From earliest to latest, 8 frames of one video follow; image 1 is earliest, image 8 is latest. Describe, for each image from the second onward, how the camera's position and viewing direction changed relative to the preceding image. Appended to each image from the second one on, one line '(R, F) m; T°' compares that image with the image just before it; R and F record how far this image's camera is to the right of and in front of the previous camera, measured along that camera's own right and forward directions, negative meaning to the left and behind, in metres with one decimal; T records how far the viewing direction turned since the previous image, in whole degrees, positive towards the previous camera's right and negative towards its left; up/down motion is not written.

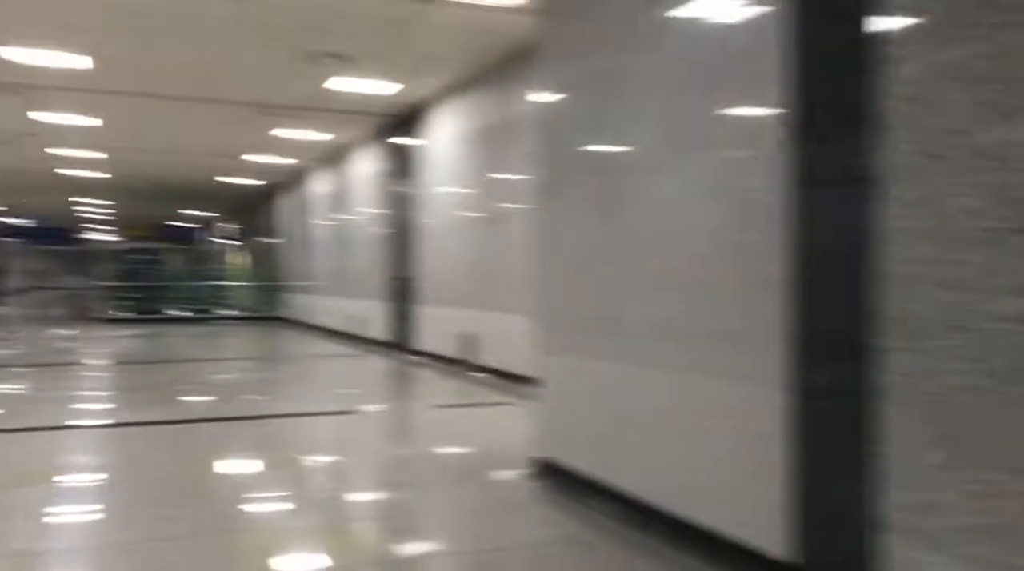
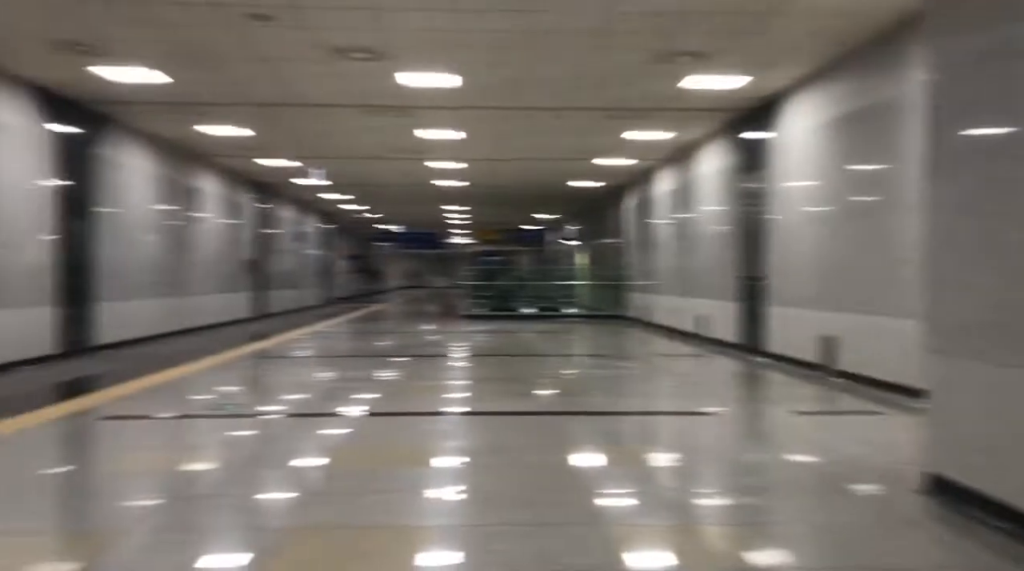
(0.0, 0.0) m; -20°
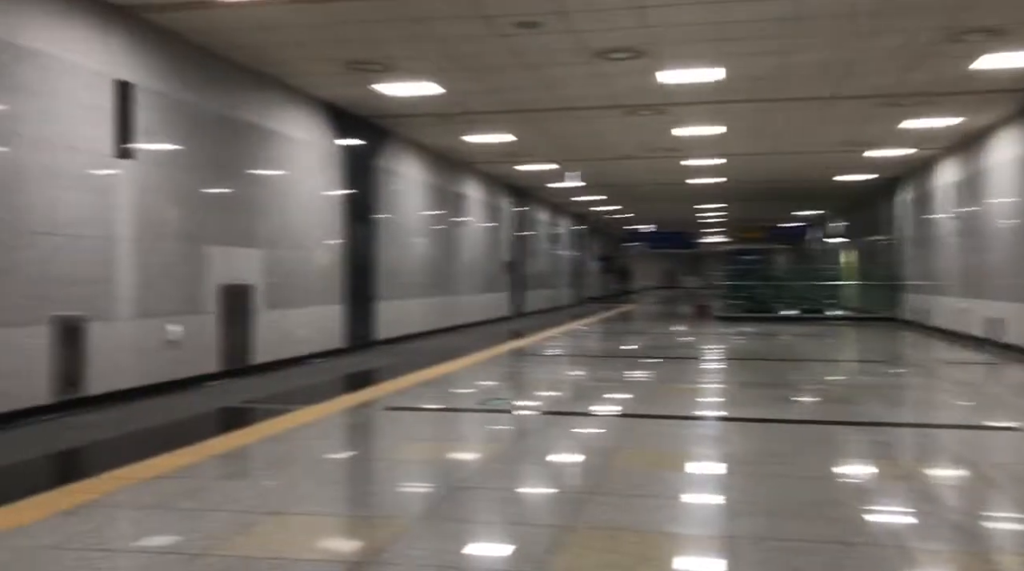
(0.0, 0.0) m; -14°
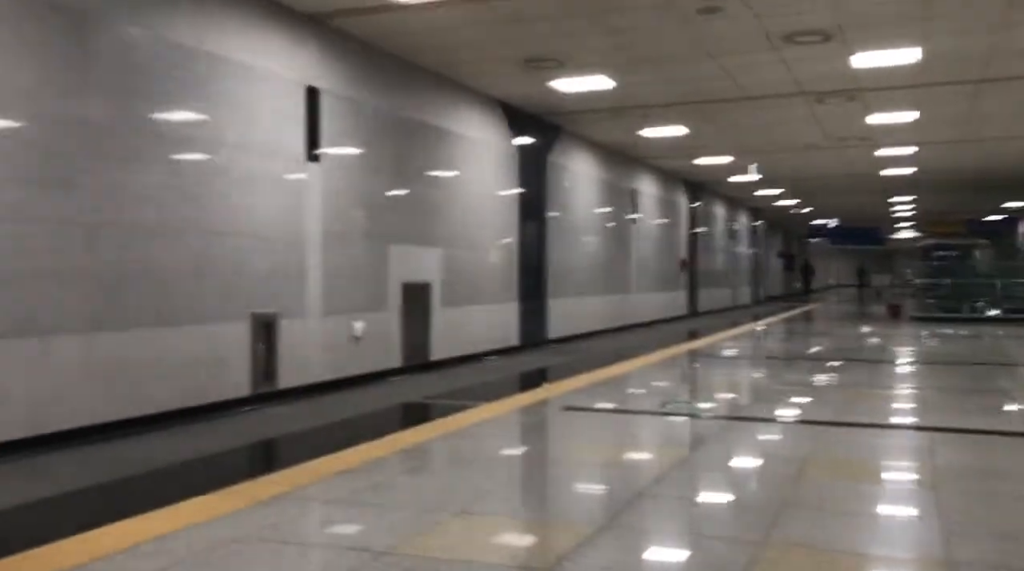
(-0.1, +0.1) m; -10°
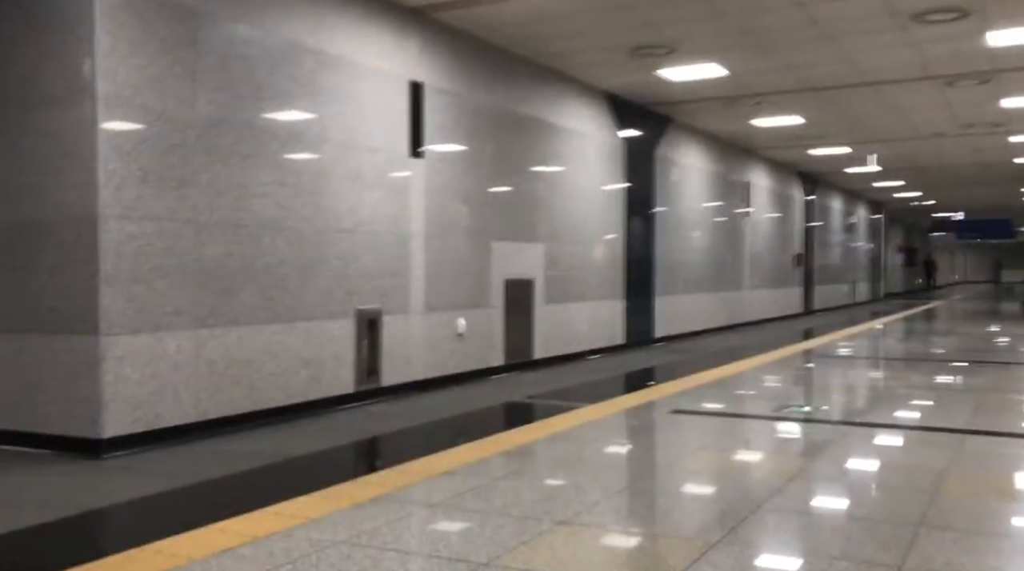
(0.0, +0.2) m; -6°
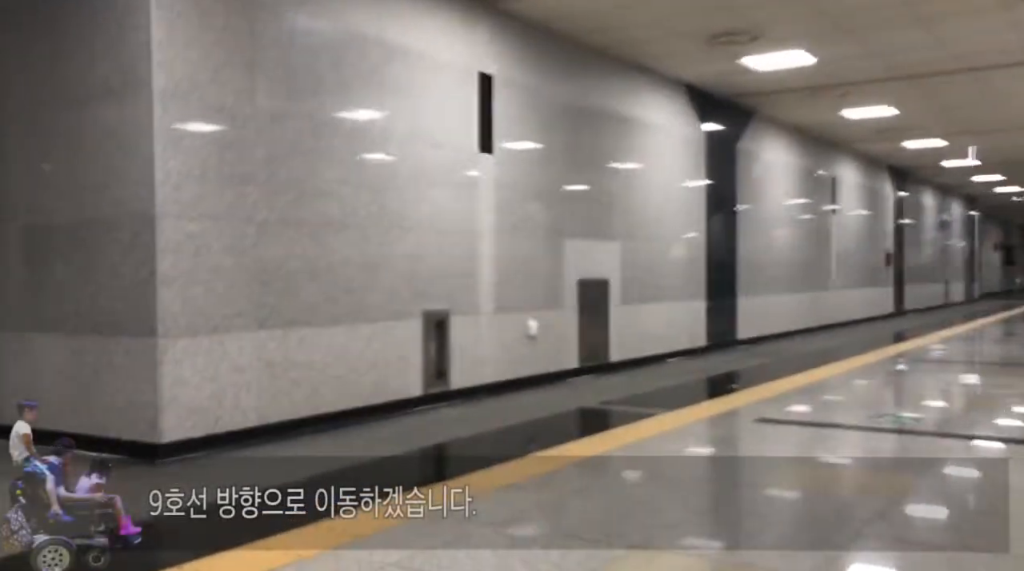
(0.0, +0.4) m; -4°
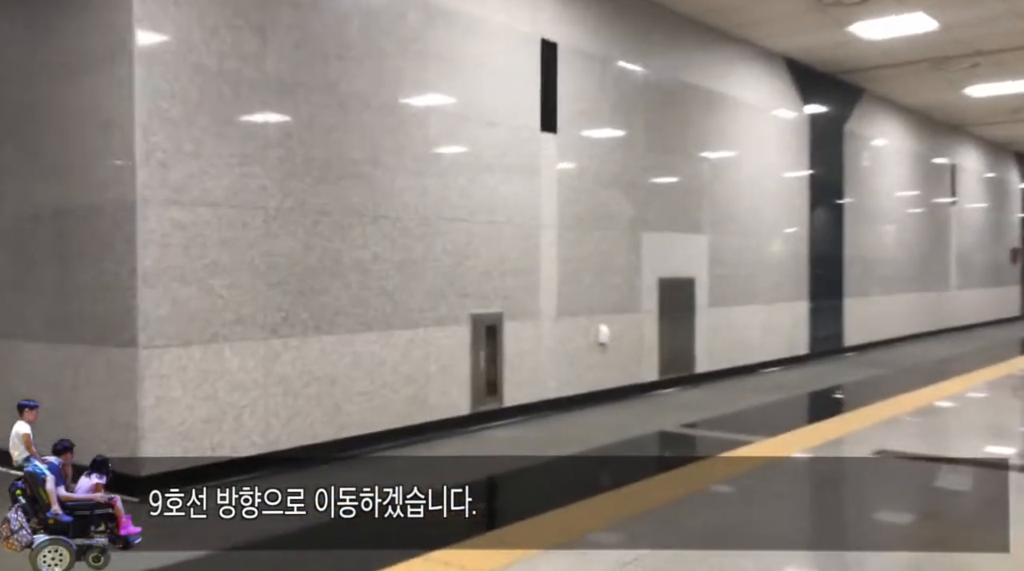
(+0.2, +1.2) m; -5°
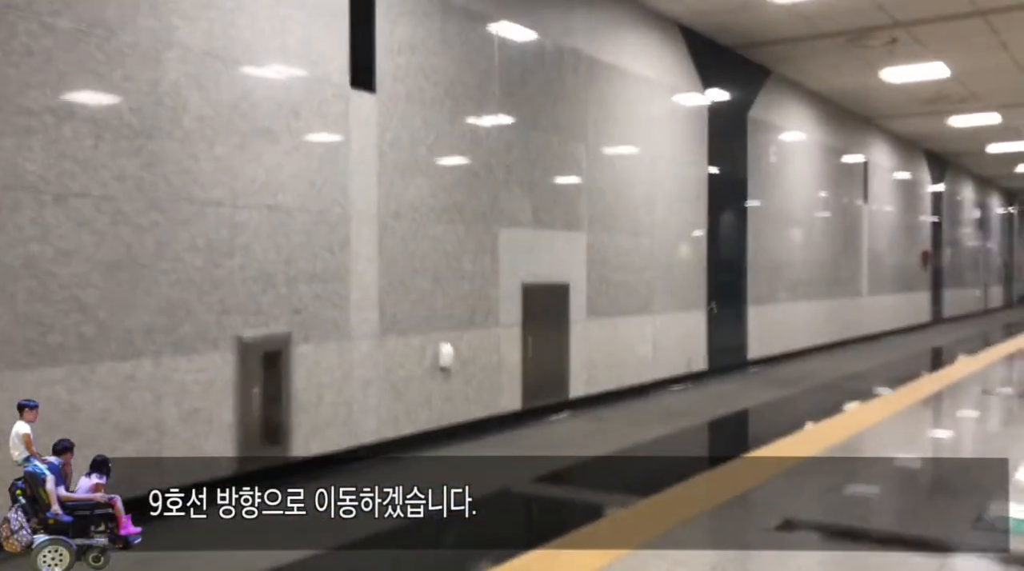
(+0.7, +2.0) m; +5°
